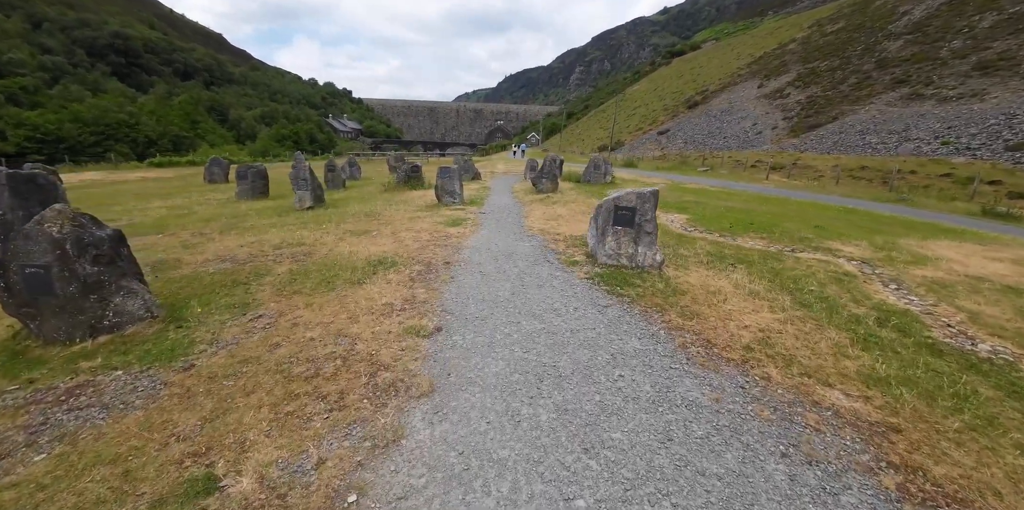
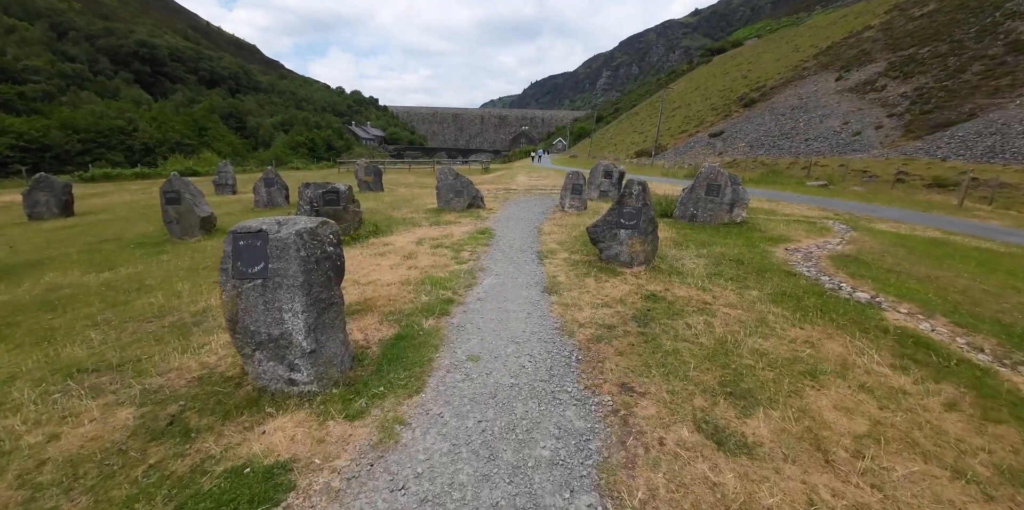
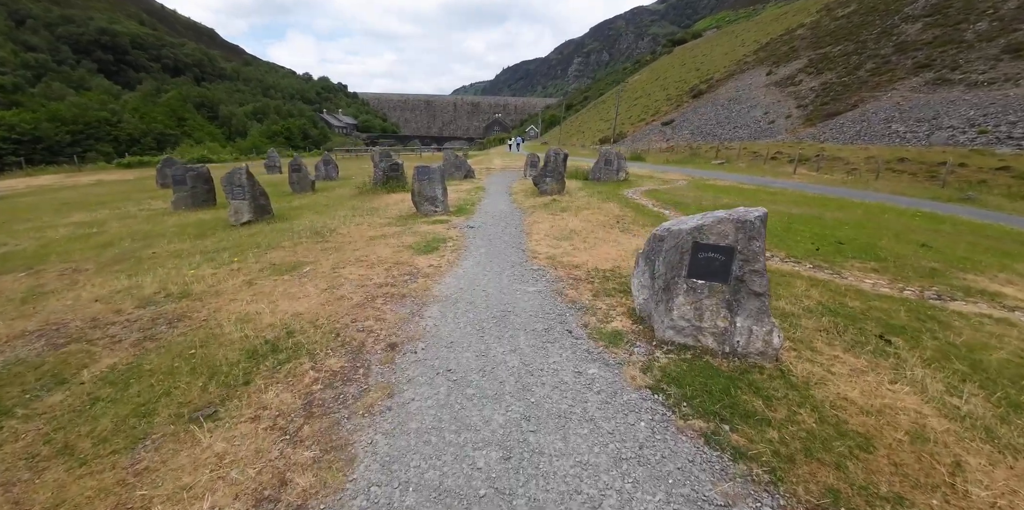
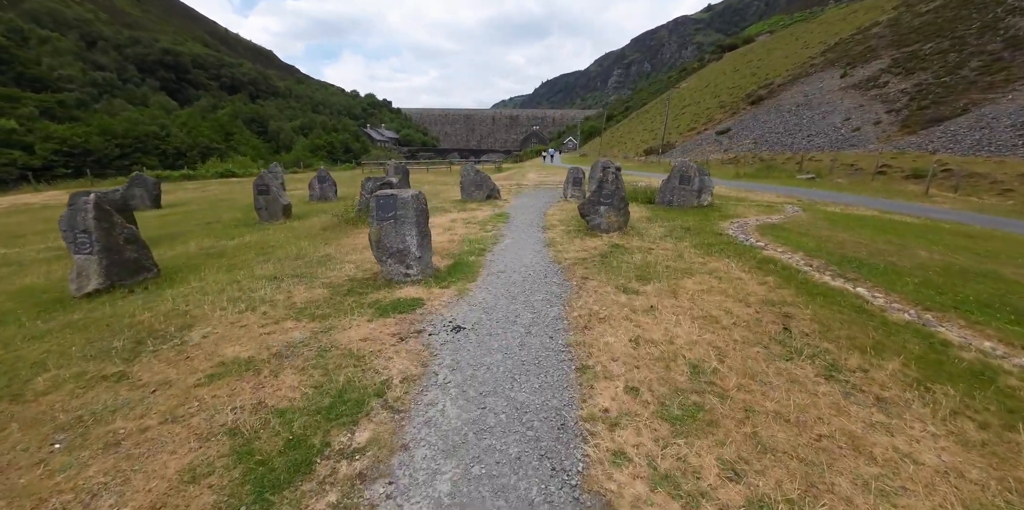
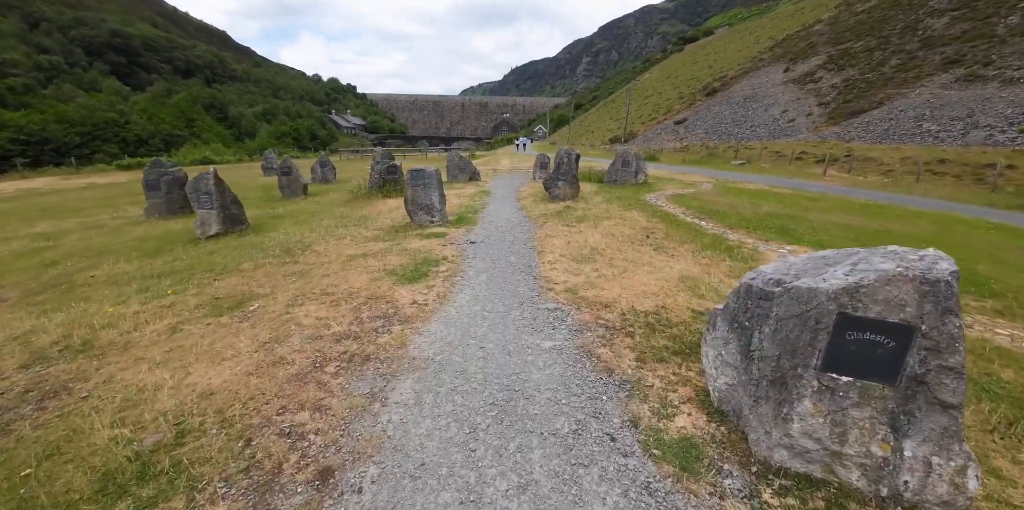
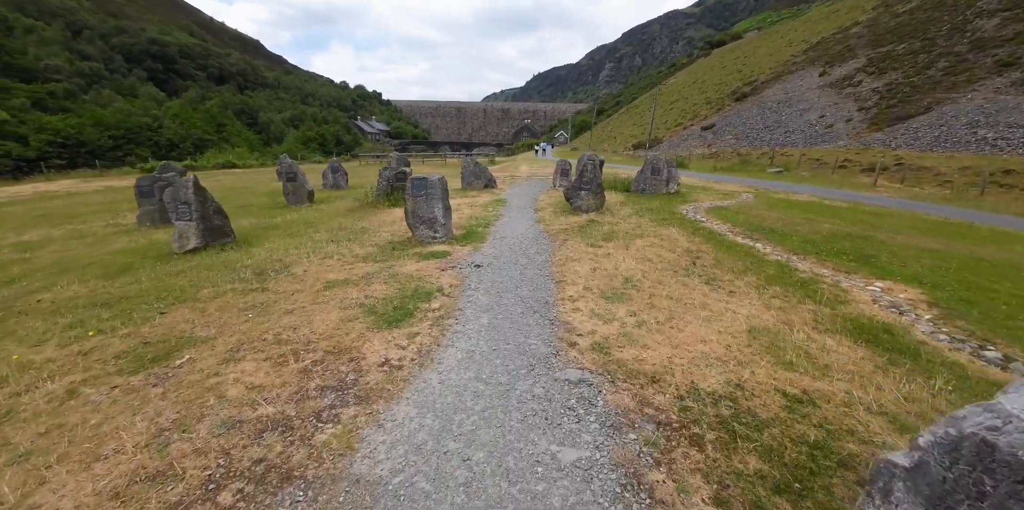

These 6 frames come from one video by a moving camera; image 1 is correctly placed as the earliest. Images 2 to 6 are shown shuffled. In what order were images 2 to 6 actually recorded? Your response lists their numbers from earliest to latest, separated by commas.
3, 5, 6, 4, 2
